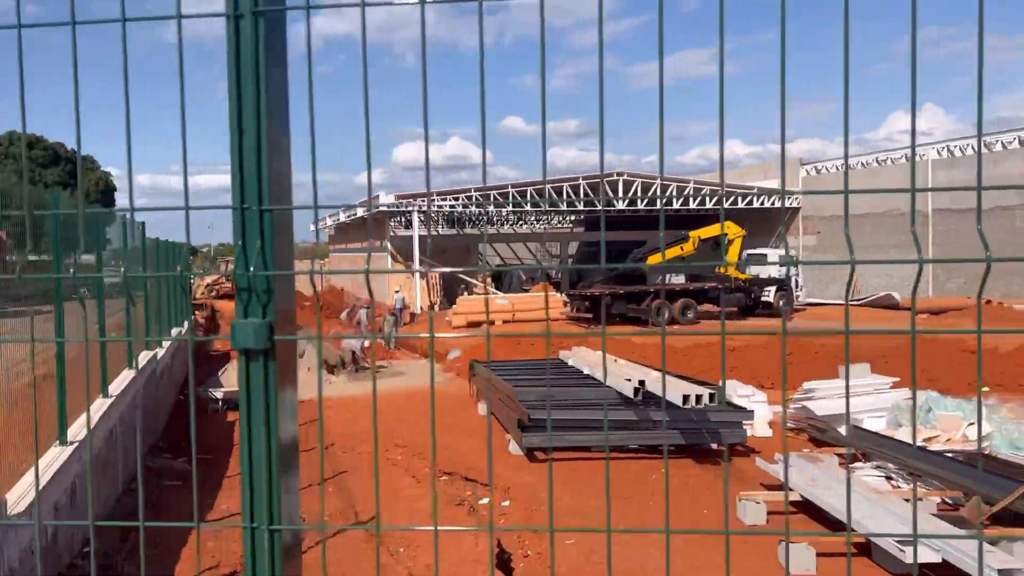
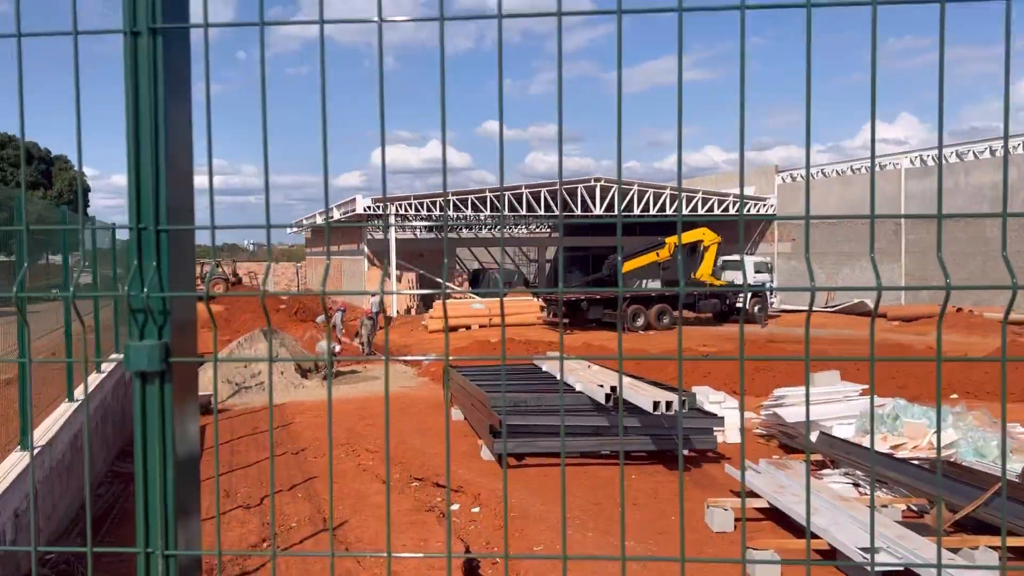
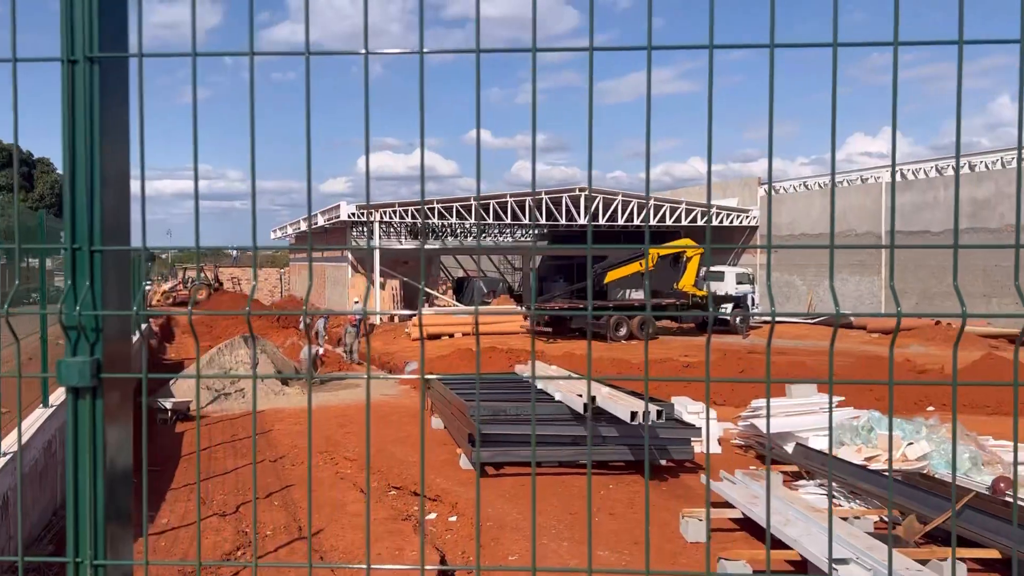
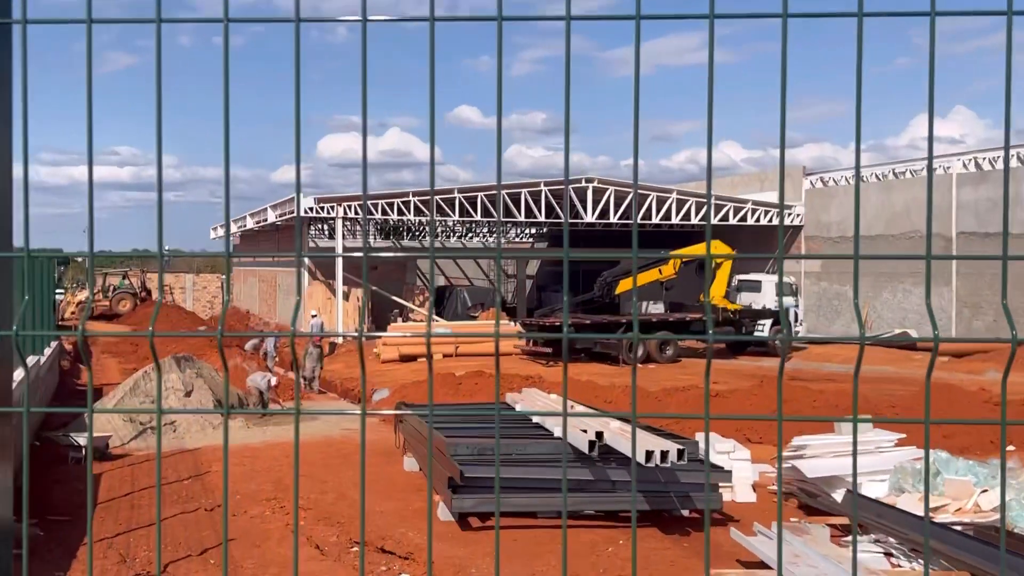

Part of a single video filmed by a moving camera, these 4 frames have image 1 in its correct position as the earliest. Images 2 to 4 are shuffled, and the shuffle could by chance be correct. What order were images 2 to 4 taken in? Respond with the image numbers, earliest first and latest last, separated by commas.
2, 3, 4
